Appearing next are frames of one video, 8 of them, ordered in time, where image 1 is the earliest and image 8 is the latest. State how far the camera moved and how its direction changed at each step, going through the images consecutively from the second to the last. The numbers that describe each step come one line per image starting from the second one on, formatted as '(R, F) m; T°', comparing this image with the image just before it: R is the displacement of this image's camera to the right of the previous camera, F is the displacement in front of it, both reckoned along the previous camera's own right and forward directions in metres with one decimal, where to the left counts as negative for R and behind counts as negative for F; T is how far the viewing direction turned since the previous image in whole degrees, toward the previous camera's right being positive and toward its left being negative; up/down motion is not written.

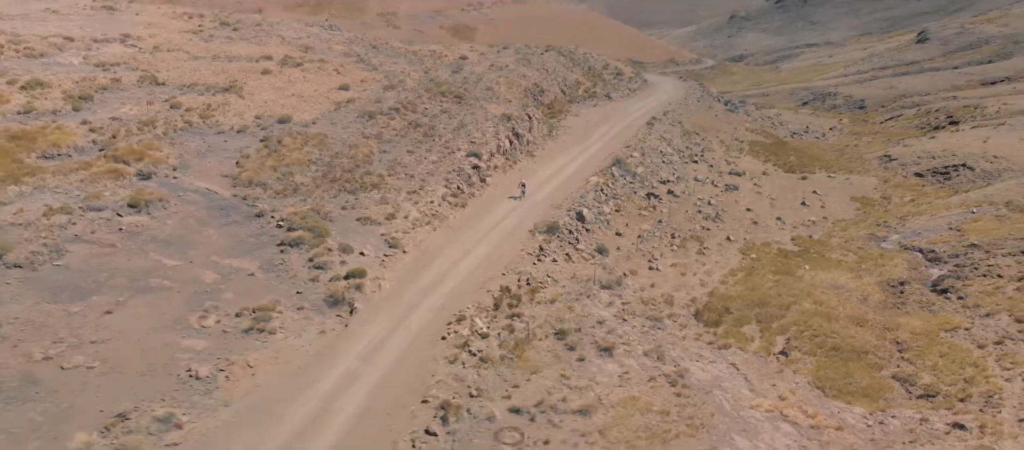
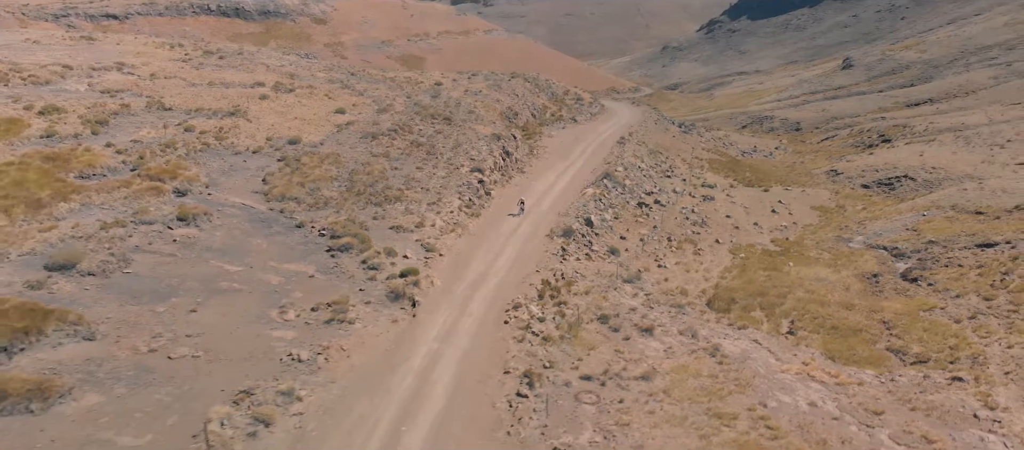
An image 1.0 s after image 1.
(-5.4, -4.2) m; +5°
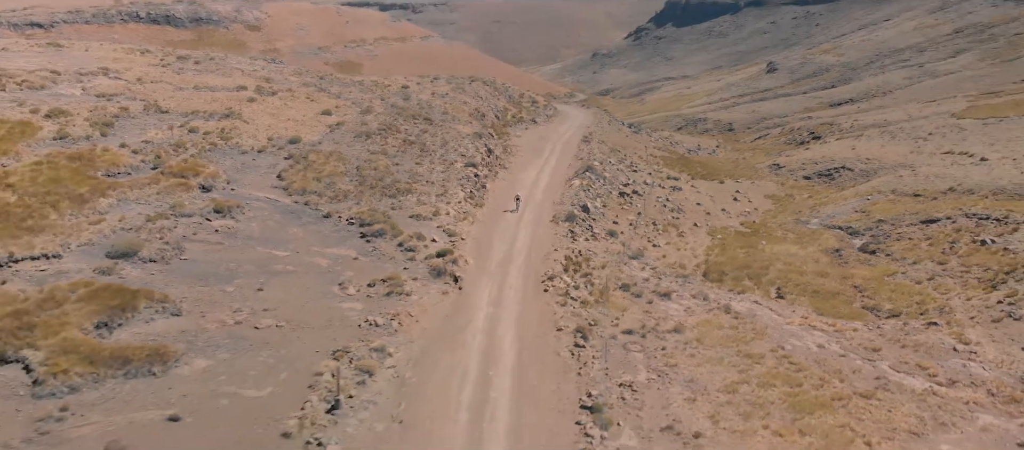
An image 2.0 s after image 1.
(-5.8, -4.7) m; +5°
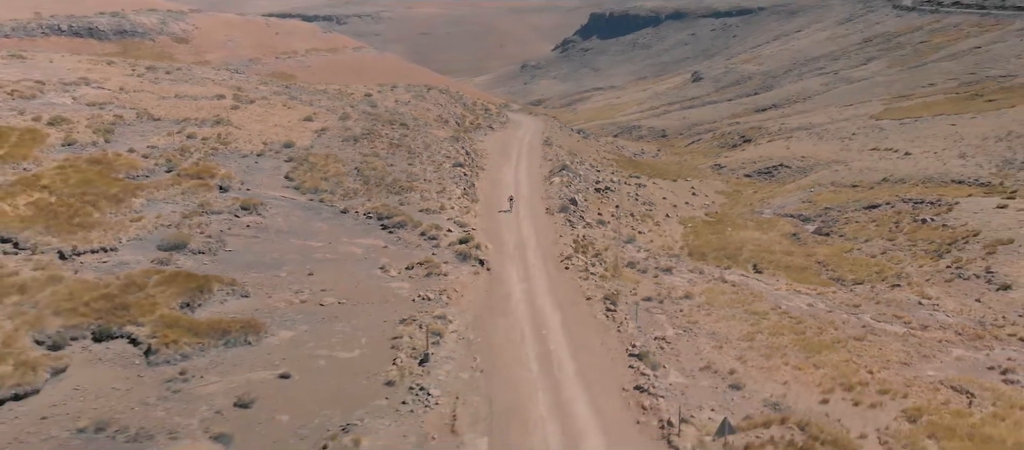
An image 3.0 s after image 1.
(-5.9, -5.0) m; +5°
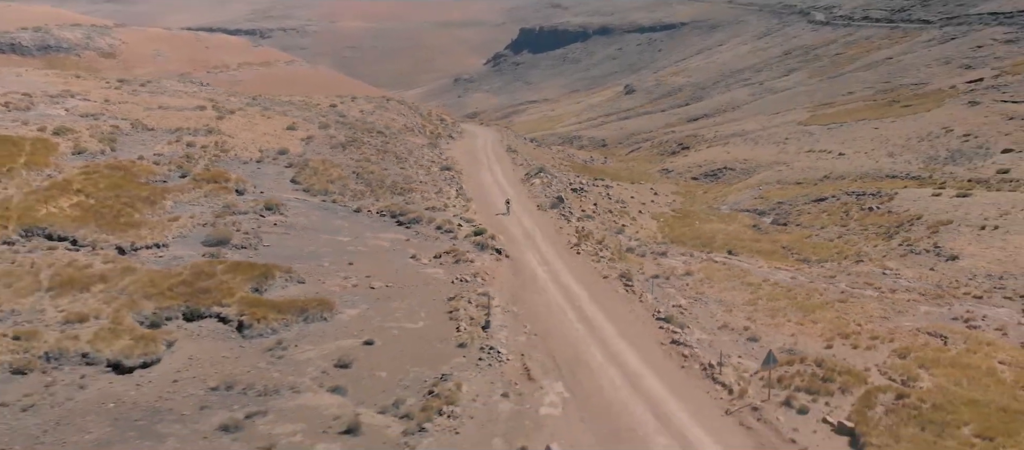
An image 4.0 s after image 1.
(-6.1, -5.3) m; +5°
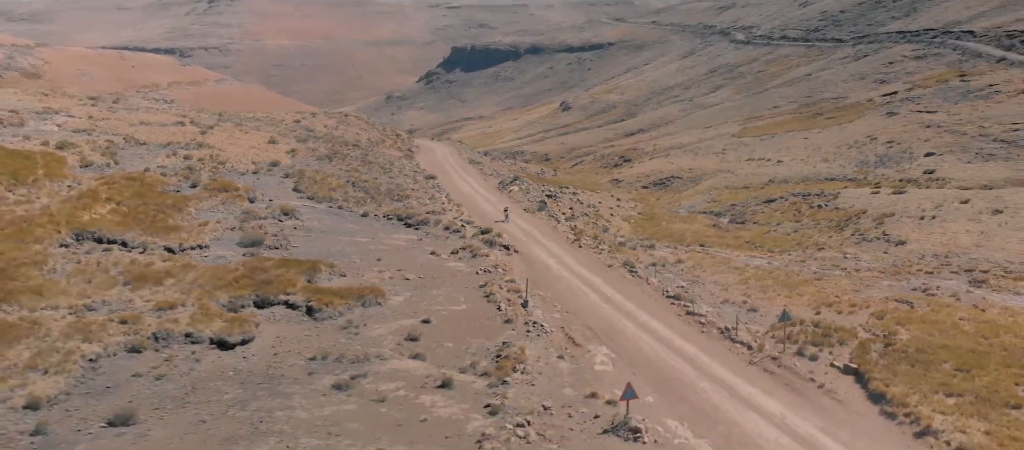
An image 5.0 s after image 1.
(-6.2, -5.5) m; +5°
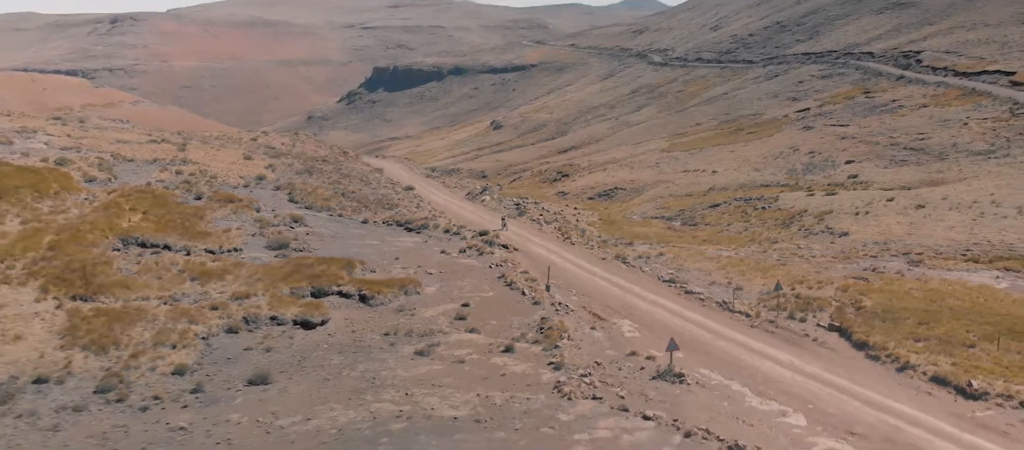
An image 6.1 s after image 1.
(-7.0, -6.4) m; +6°
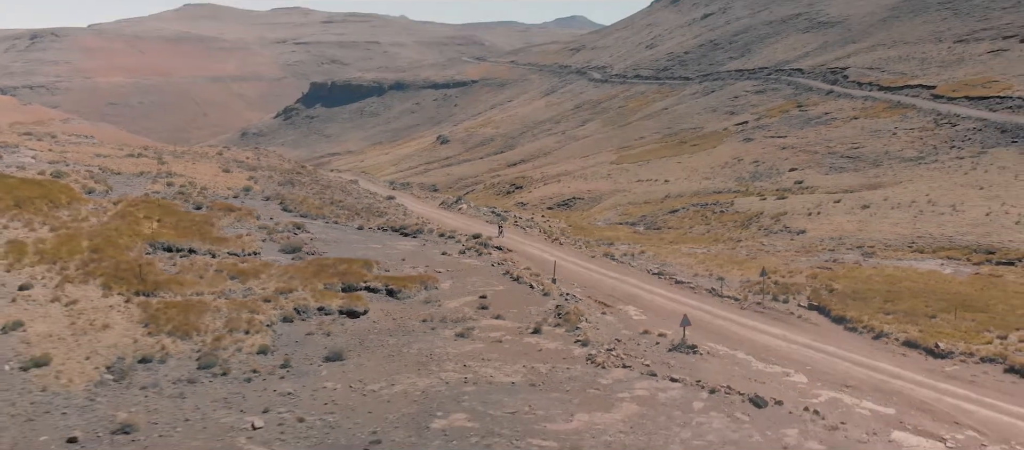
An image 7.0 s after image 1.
(-5.4, -5.1) m; +5°
